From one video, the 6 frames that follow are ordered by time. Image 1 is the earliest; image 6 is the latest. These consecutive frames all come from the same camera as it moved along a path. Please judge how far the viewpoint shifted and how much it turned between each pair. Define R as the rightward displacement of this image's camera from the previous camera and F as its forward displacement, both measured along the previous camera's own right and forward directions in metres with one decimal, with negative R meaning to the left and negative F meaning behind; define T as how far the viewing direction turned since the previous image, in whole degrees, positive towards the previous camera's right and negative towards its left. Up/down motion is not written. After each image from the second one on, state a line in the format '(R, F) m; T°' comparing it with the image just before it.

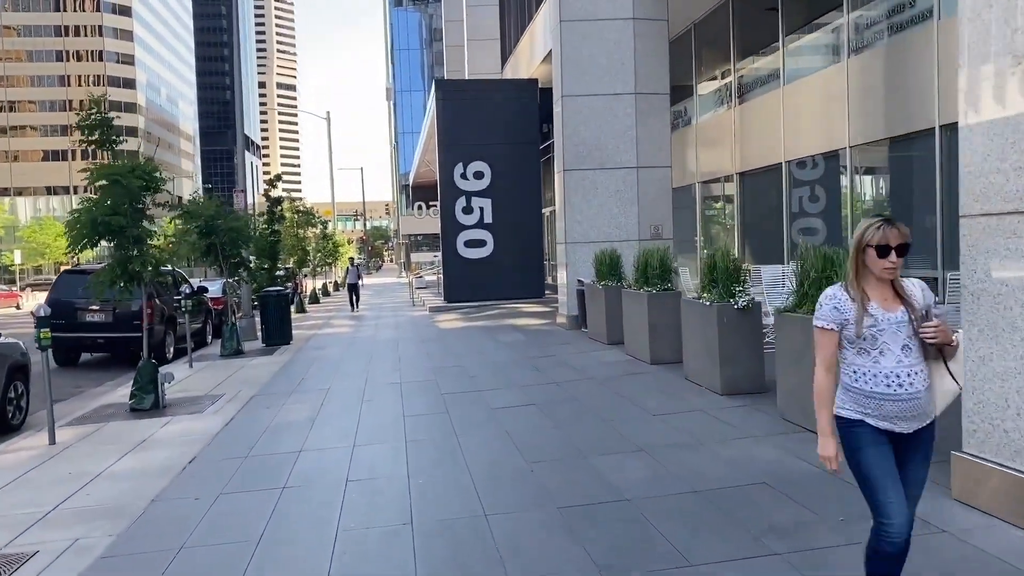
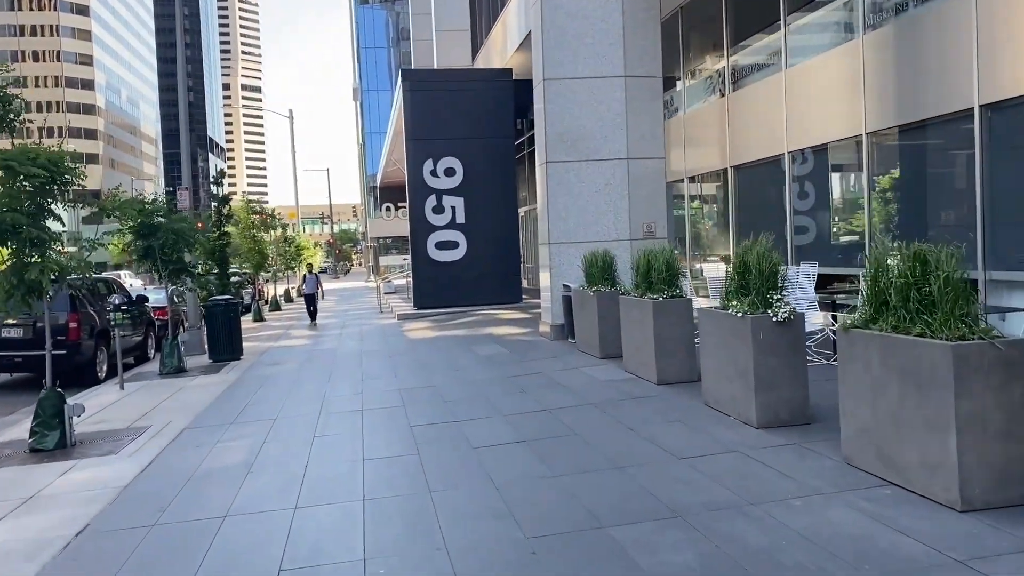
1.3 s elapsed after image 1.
(-0.1, +1.6) m; +2°
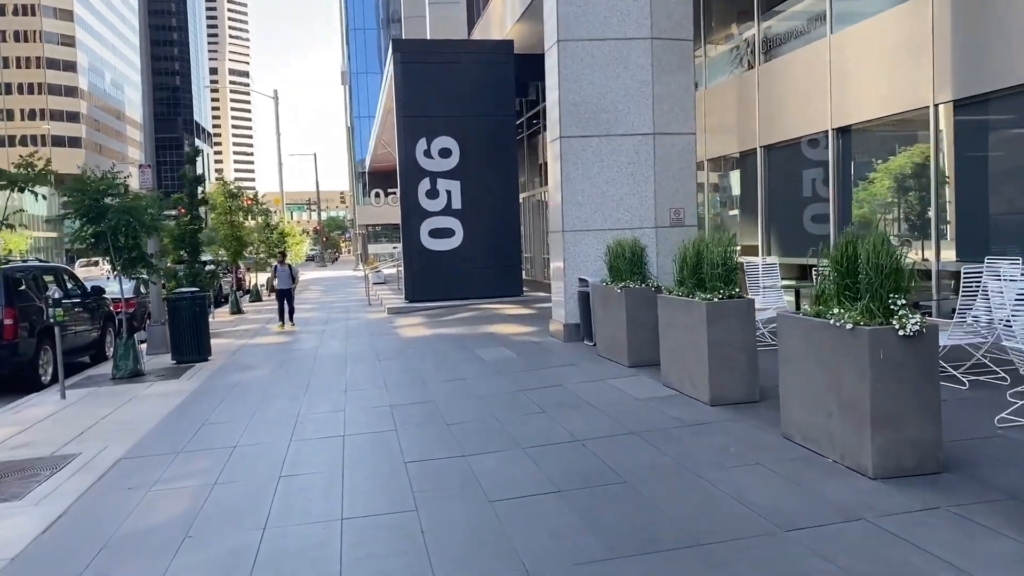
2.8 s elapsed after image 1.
(-0.3, +1.8) m; +1°
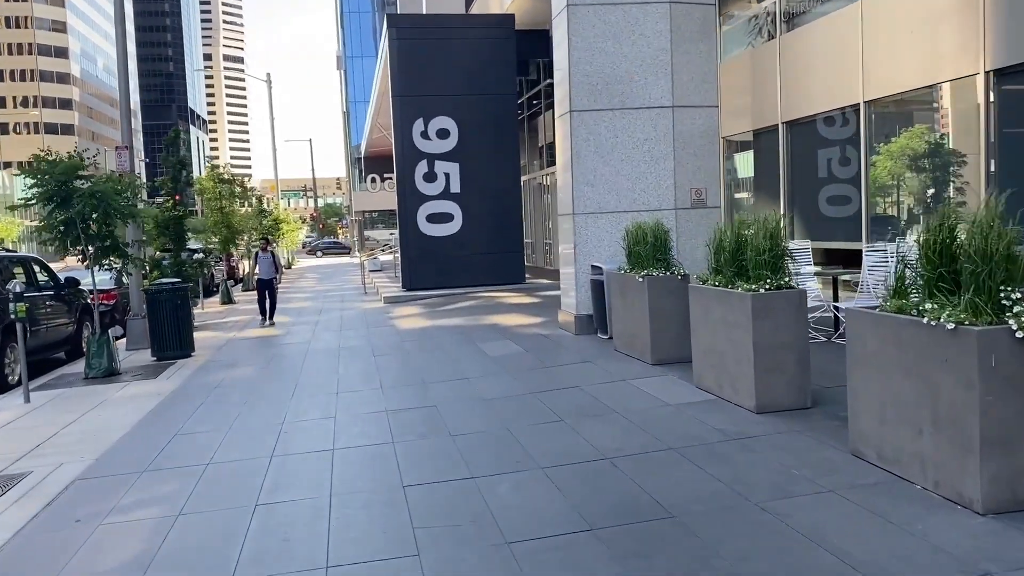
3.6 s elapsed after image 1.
(-0.1, +1.0) m; 0°
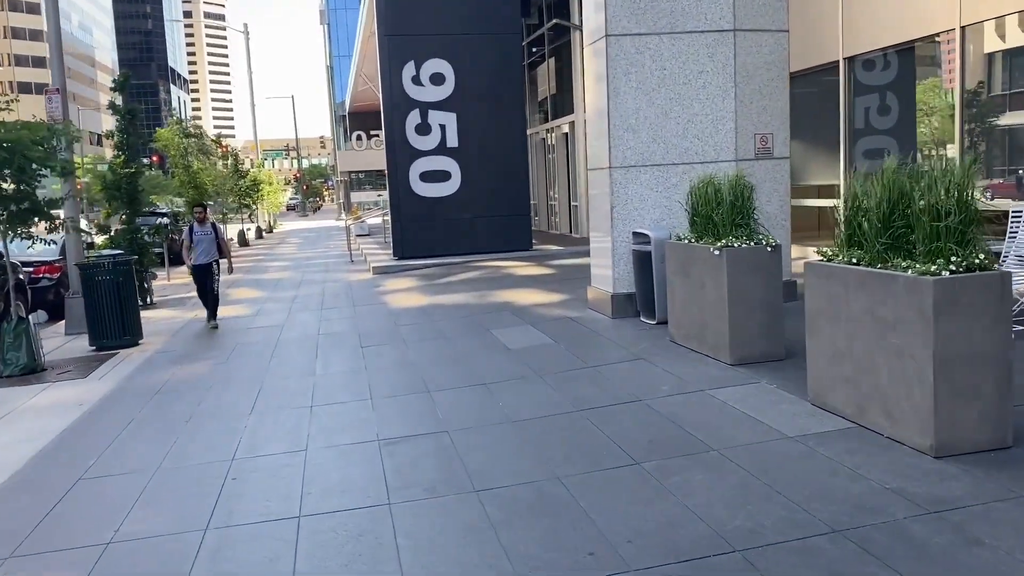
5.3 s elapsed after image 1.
(-0.3, +2.1) m; +1°
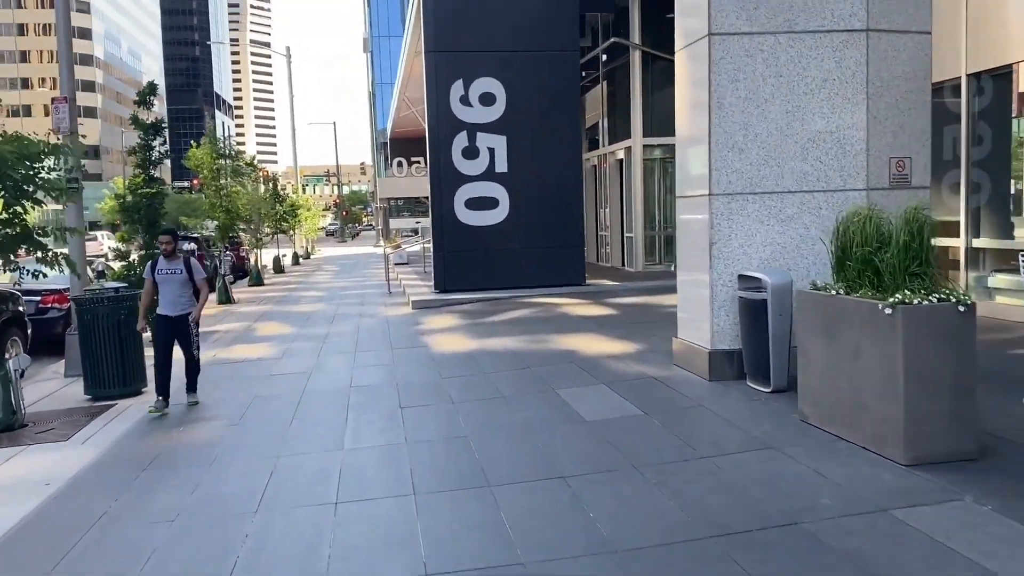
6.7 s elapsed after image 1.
(-0.3, +1.6) m; -2°
